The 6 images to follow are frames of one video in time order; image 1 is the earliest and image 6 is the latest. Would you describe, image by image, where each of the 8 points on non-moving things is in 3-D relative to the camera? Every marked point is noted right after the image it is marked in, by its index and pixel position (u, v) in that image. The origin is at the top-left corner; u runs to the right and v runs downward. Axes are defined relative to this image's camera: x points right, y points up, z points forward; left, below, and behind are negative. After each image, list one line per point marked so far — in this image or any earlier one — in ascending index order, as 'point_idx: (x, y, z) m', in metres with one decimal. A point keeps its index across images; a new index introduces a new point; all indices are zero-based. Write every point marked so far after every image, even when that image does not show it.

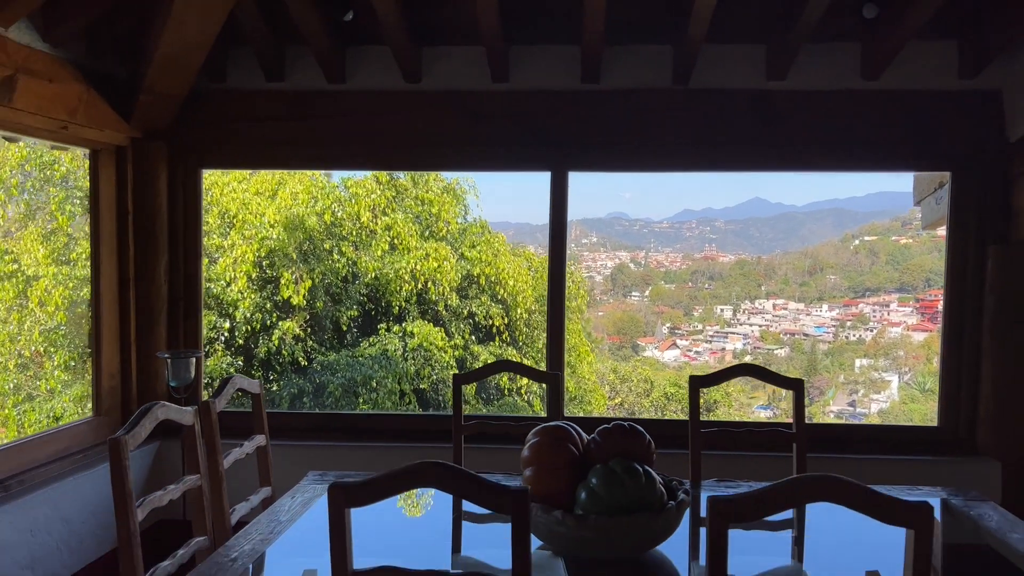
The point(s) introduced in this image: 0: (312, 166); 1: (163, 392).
0: (-0.8, +0.5, +3.1) m
1: (-1.4, -0.4, +3.0) m
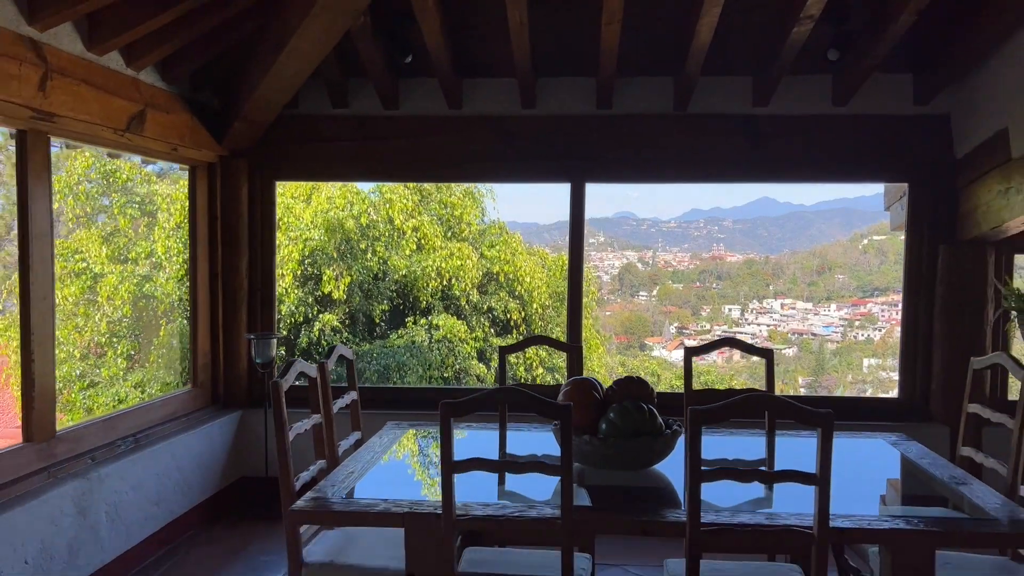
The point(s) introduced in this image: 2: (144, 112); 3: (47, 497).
0: (-0.7, +0.5, +3.6) m
1: (-1.2, -0.4, +3.6) m
2: (-1.3, +0.6, +2.9) m
3: (-1.4, -0.6, +2.3) m
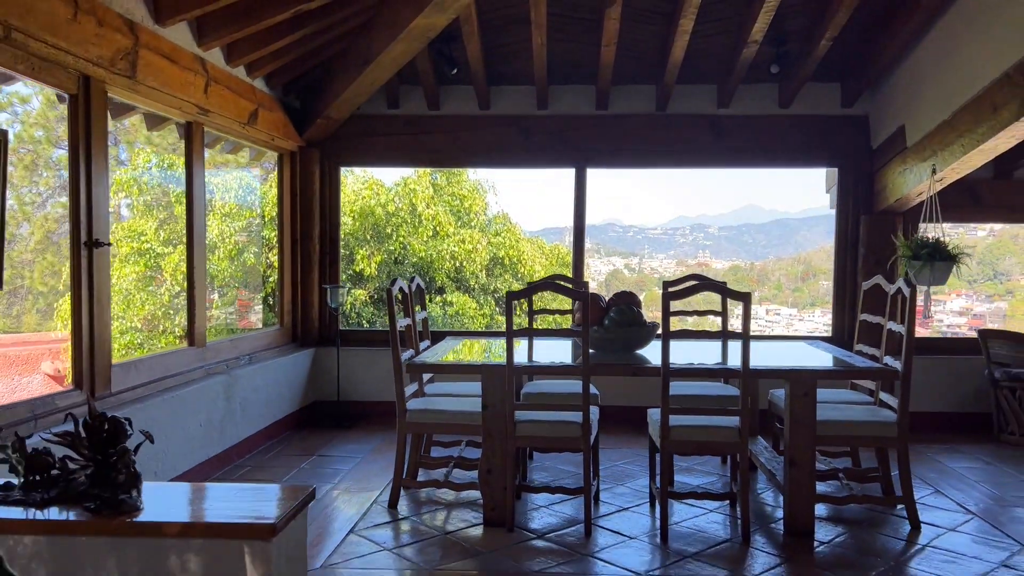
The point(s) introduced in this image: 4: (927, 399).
0: (-0.6, +0.7, +4.6) m
1: (-1.1, -0.1, +4.5) m
2: (-1.2, +0.9, +3.8) m
3: (-1.3, -0.4, +3.3) m
4: (+2.2, -0.6, +4.2) m
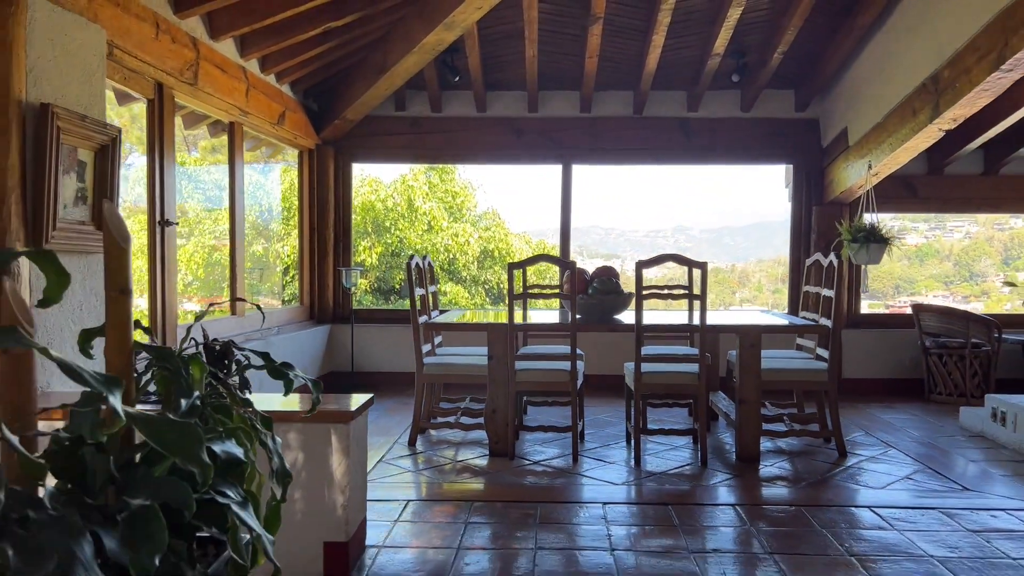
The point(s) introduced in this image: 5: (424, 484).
0: (-0.6, +0.8, +5.1) m
1: (-1.2, 0.0, +5.1) m
2: (-1.3, +1.0, +4.3) m
3: (-1.3, -0.3, +3.8) m
4: (+2.2, -0.5, +4.8) m
5: (-0.3, -0.7, +2.9) m
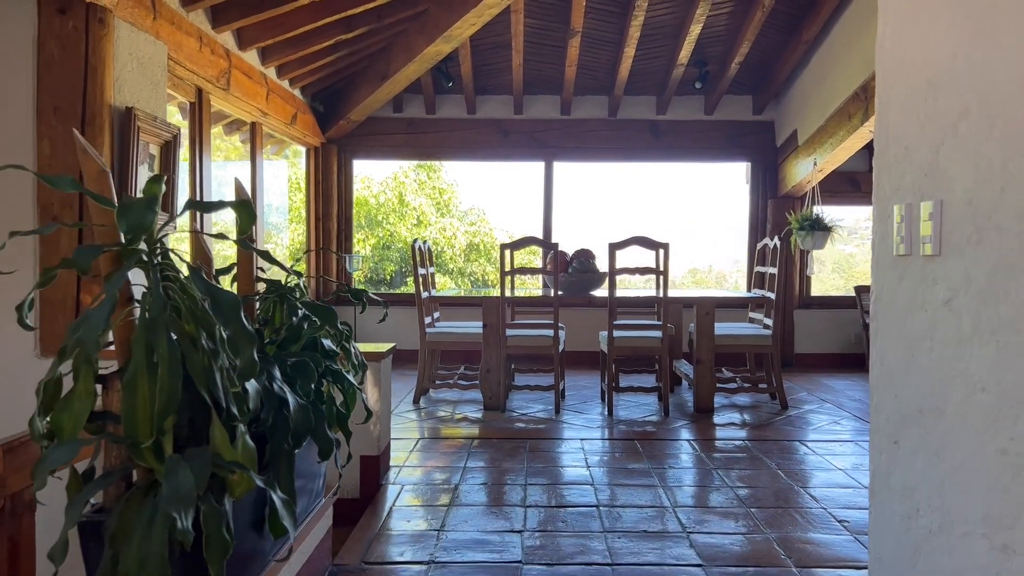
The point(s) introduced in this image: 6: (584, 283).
0: (-0.7, +0.9, +5.6) m
1: (-1.3, +0.1, +5.6) m
2: (-1.3, +1.1, +4.8) m
3: (-1.3, -0.2, +4.3) m
4: (+2.1, -0.4, +5.4) m
5: (-0.4, -0.6, +3.4) m
6: (+0.4, 0.0, +4.0) m
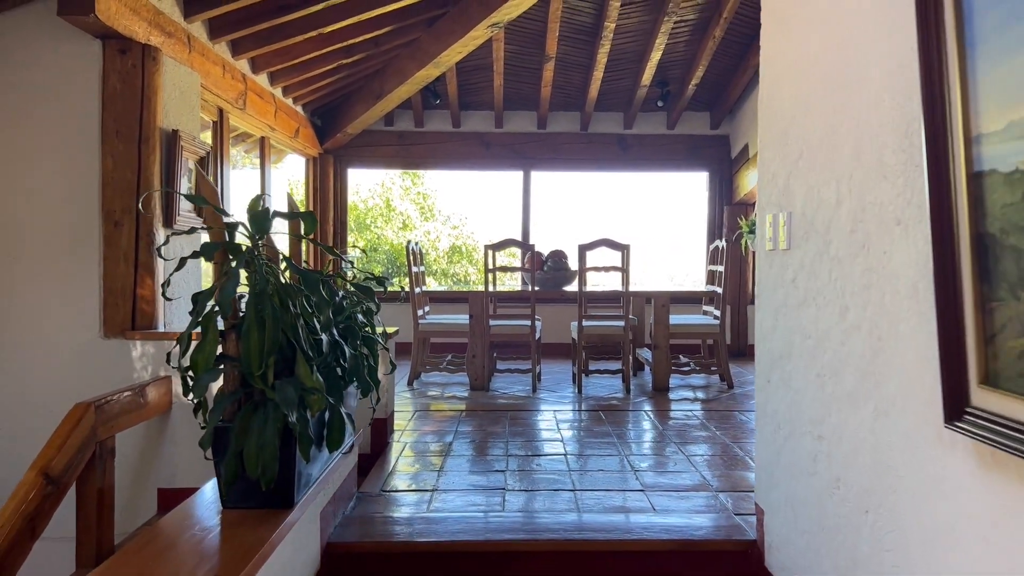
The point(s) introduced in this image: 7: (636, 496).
0: (-0.8, +0.9, +6.2) m
1: (-1.4, +0.1, +6.1) m
2: (-1.5, +1.1, +5.3) m
3: (-1.4, -0.2, +4.8) m
4: (+2.0, -0.3, +6.0) m
5: (-0.4, -0.6, +3.9) m
6: (+0.3, 0.0, +4.6) m
7: (+0.4, -0.6, +2.4) m
